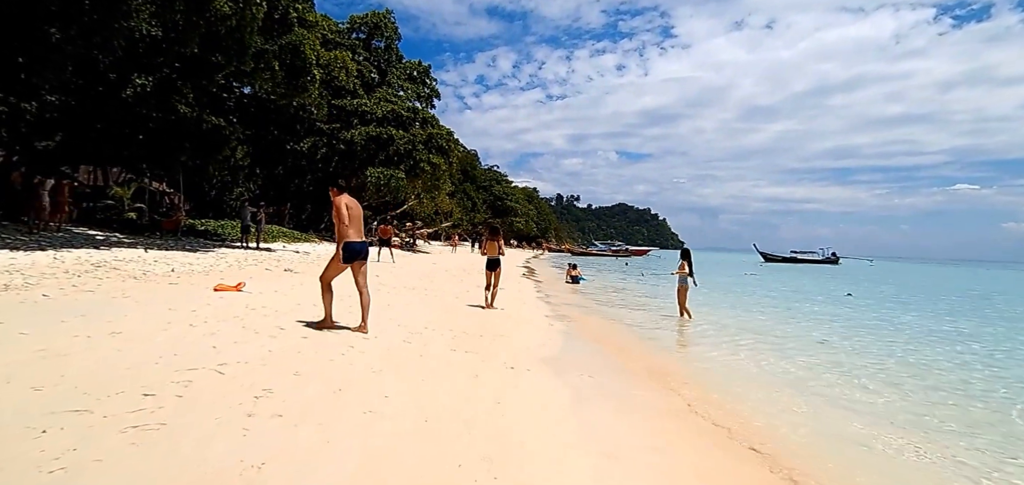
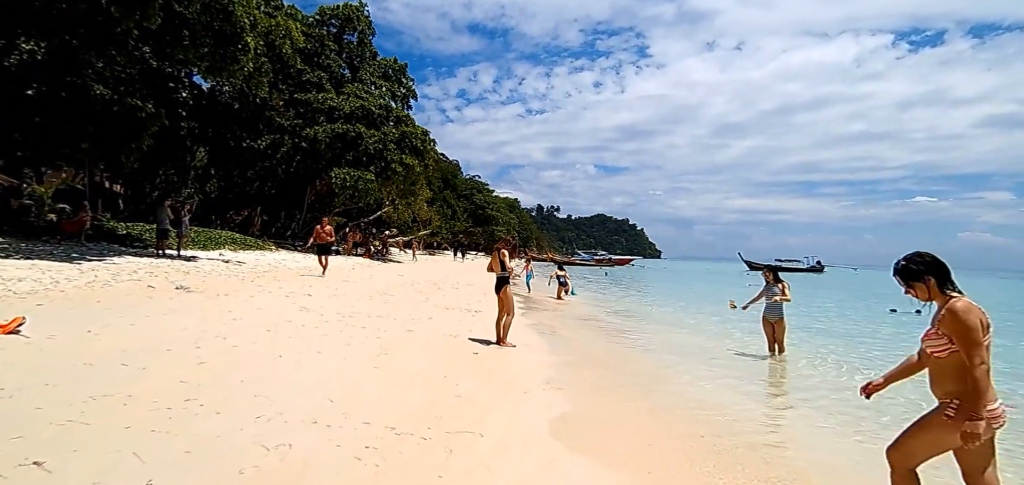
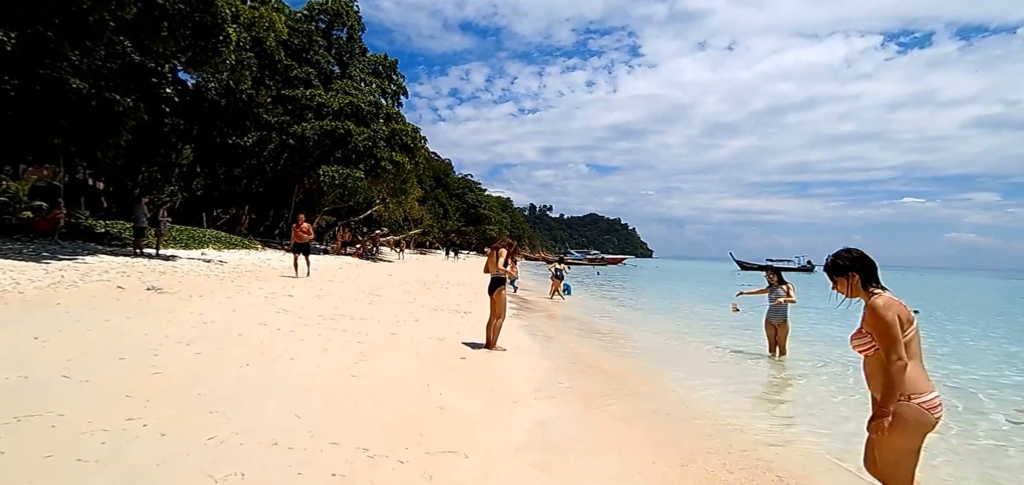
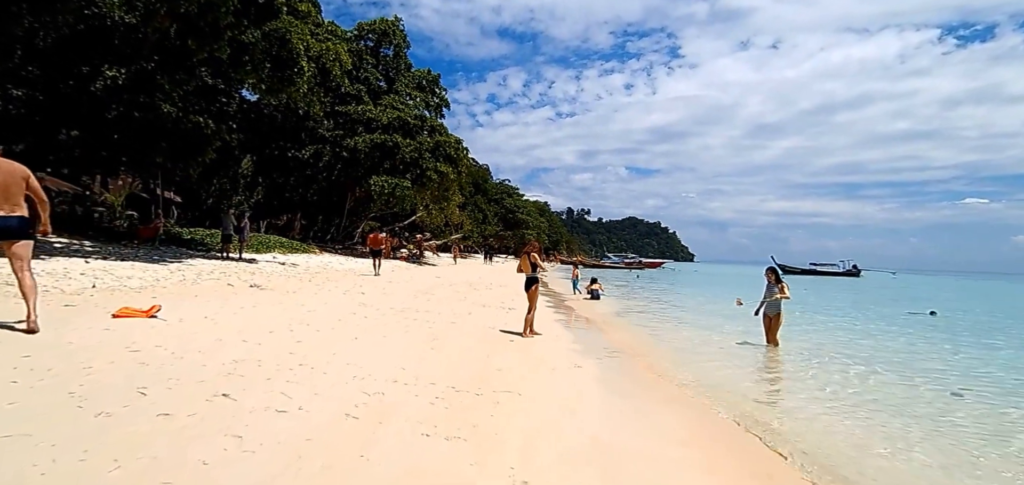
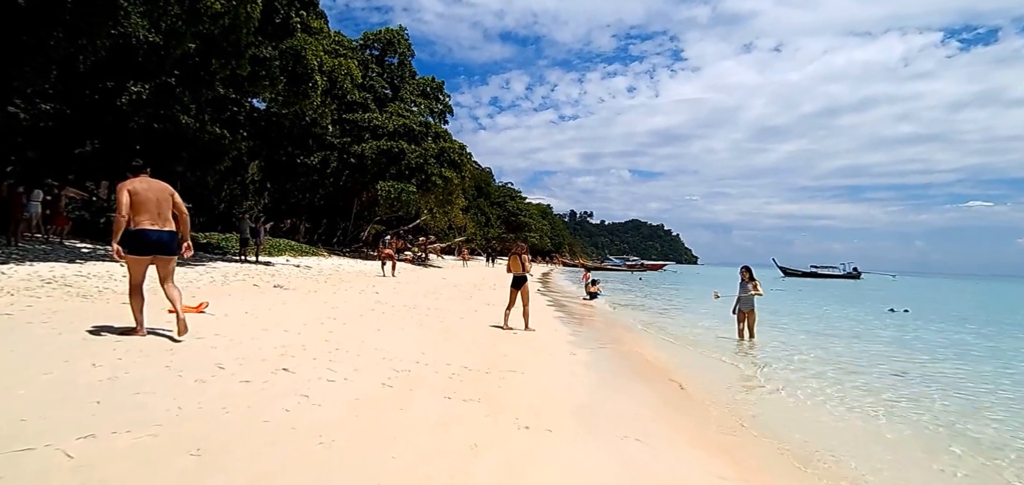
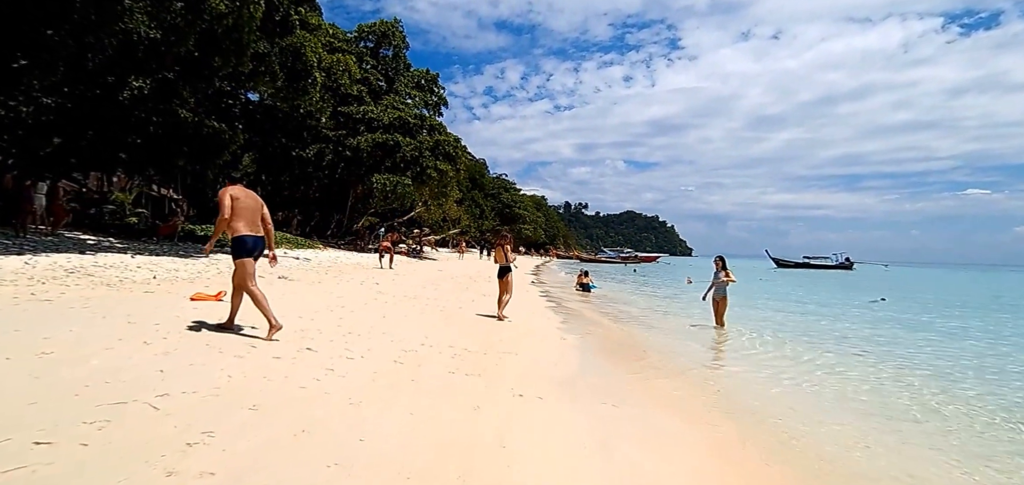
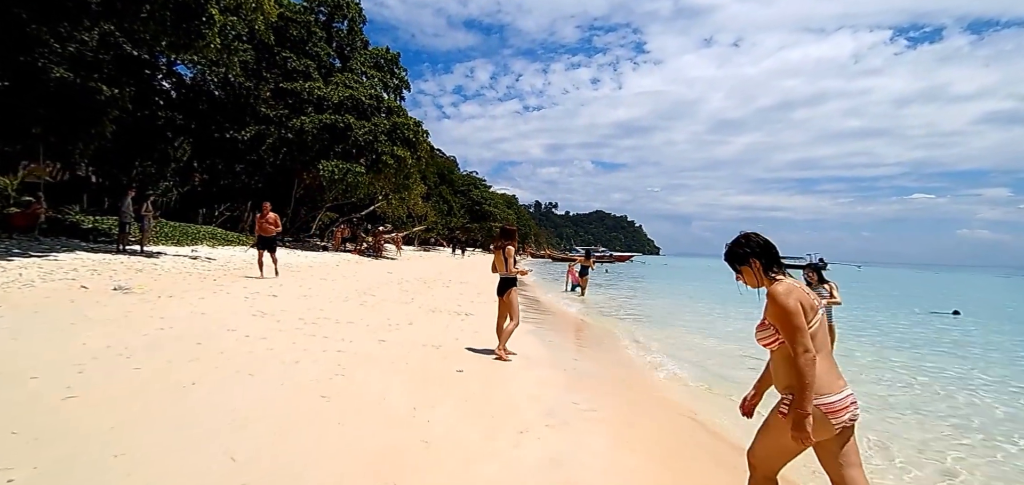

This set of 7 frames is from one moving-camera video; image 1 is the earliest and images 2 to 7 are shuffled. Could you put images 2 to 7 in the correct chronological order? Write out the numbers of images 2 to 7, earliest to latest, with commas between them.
6, 5, 4, 2, 3, 7
